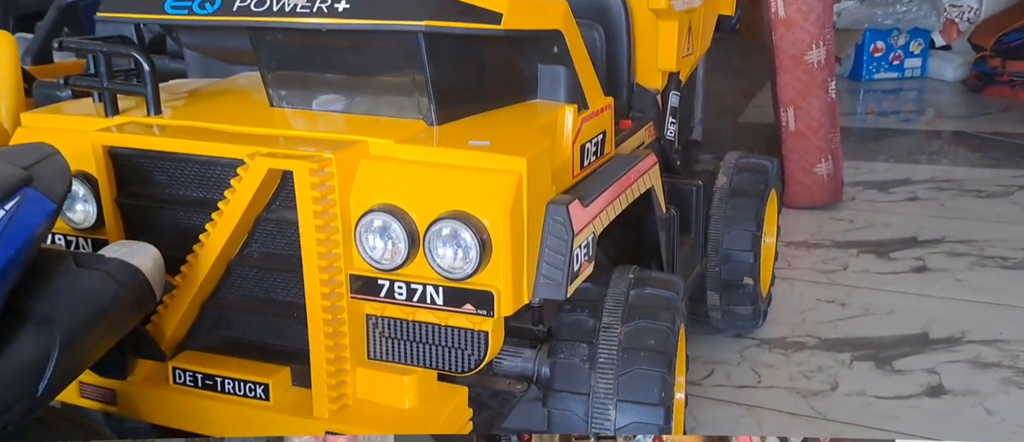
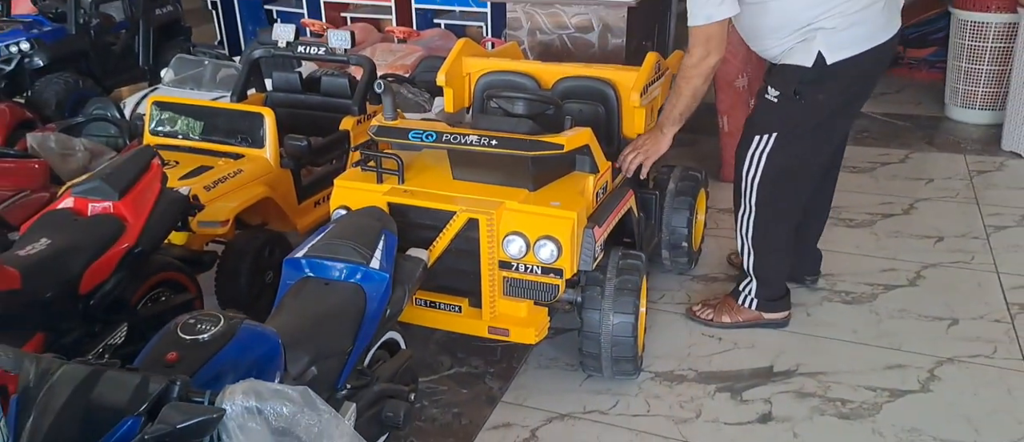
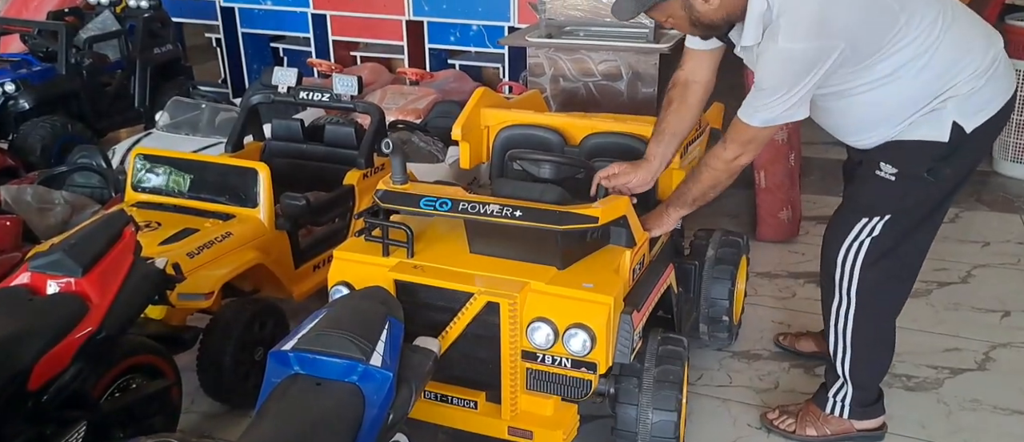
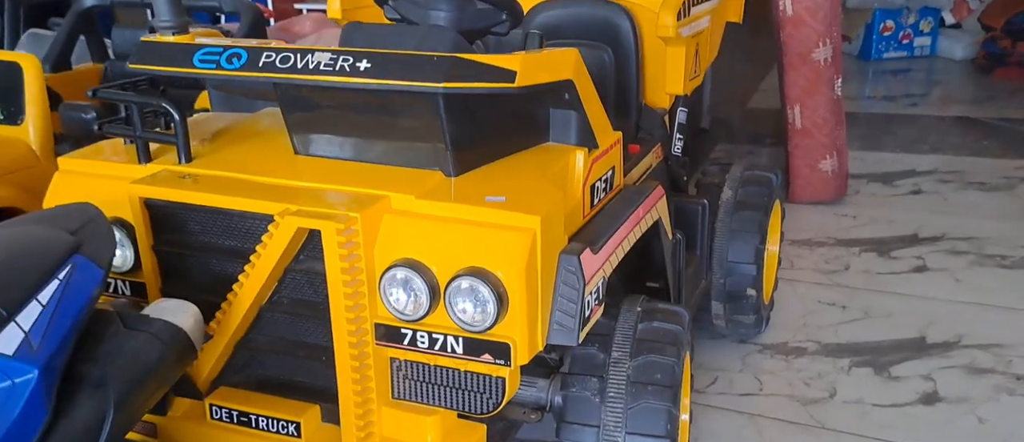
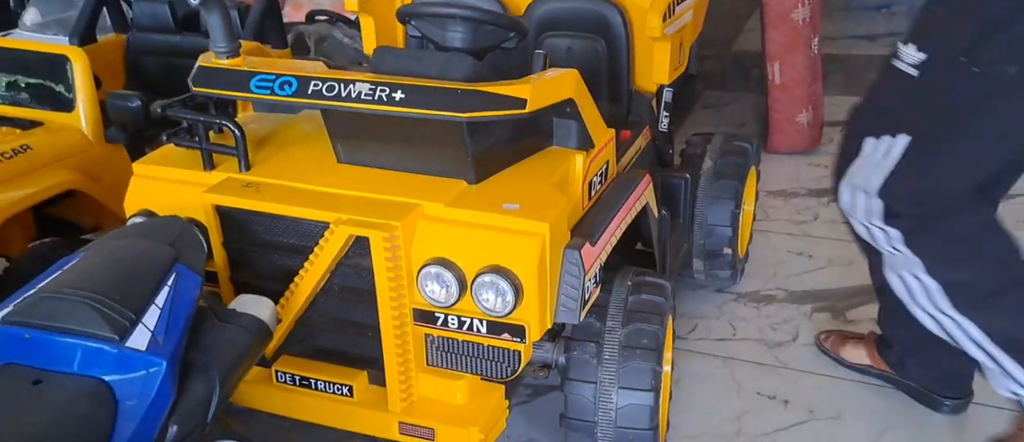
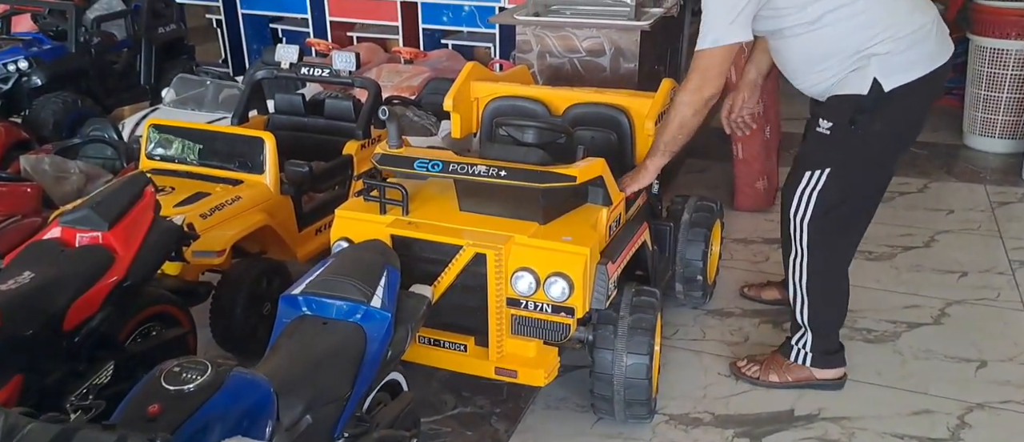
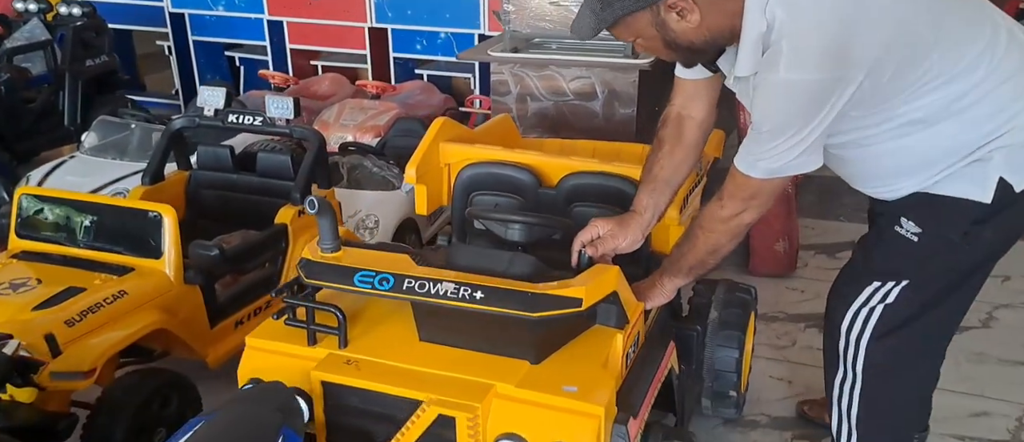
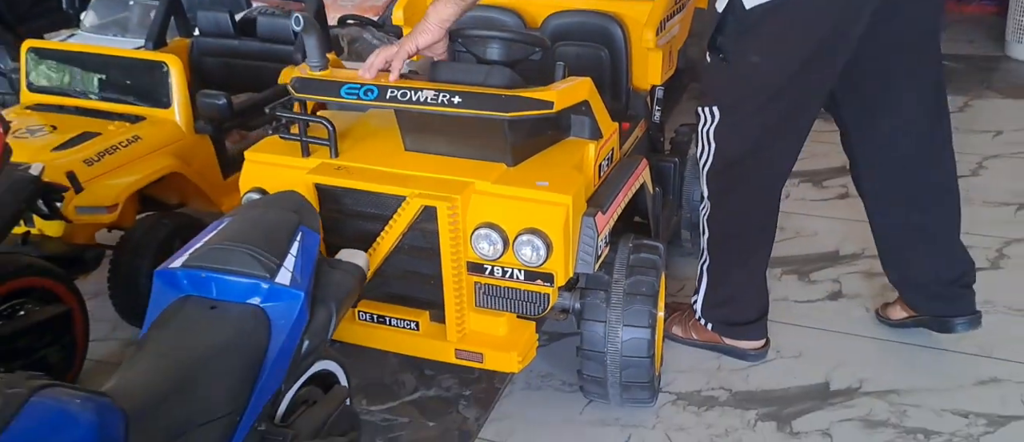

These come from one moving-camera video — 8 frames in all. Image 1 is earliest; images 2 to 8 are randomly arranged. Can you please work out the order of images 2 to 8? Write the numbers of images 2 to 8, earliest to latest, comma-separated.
4, 5, 8, 2, 6, 3, 7
